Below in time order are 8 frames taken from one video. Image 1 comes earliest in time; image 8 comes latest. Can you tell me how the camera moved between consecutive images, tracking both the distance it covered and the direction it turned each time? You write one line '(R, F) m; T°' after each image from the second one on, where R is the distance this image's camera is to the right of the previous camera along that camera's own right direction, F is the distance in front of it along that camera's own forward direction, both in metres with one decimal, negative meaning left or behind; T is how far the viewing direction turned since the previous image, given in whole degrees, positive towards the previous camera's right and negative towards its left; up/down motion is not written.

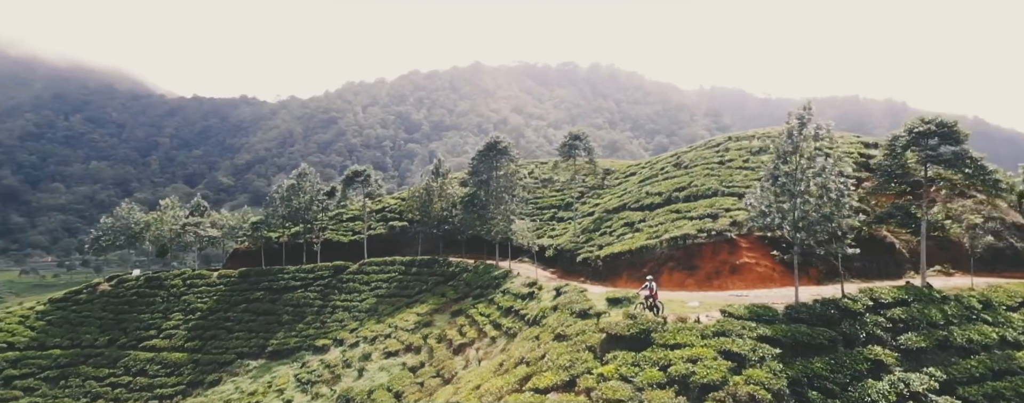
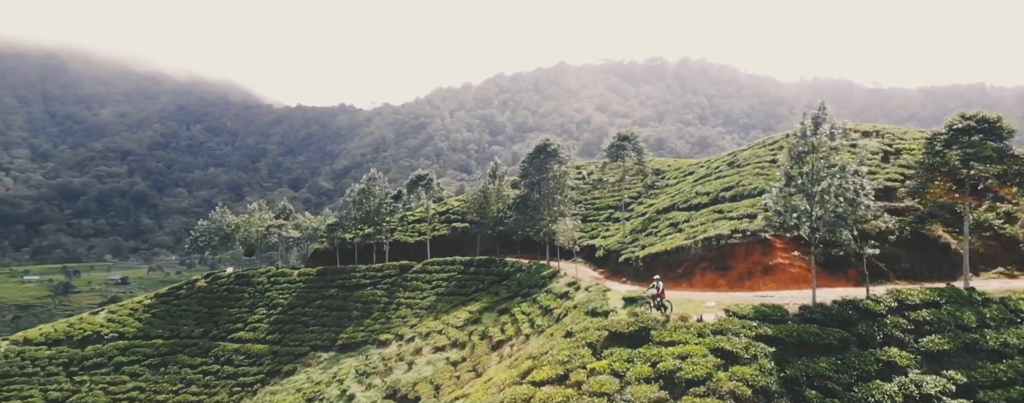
(+3.4, -1.6) m; -8°
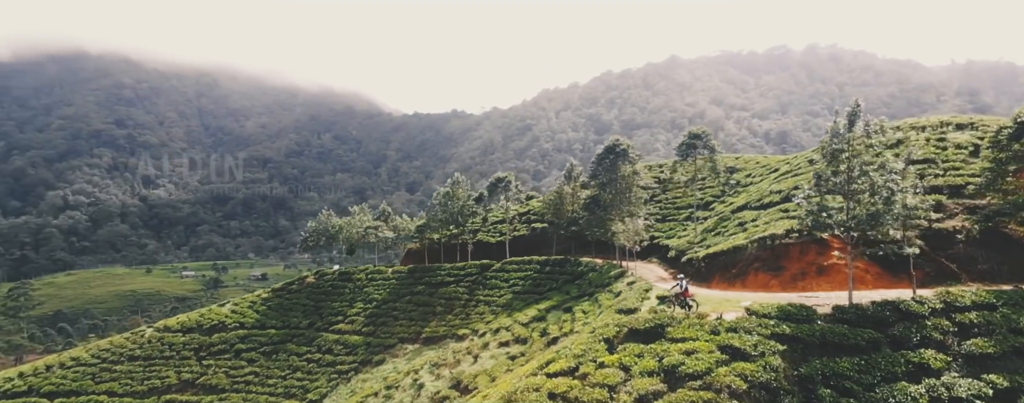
(+3.9, -1.7) m; -10°
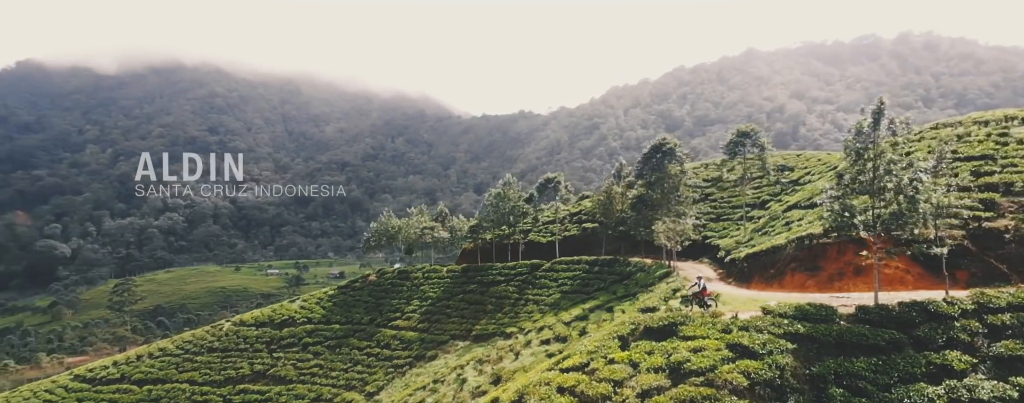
(+2.4, -1.1) m; -6°
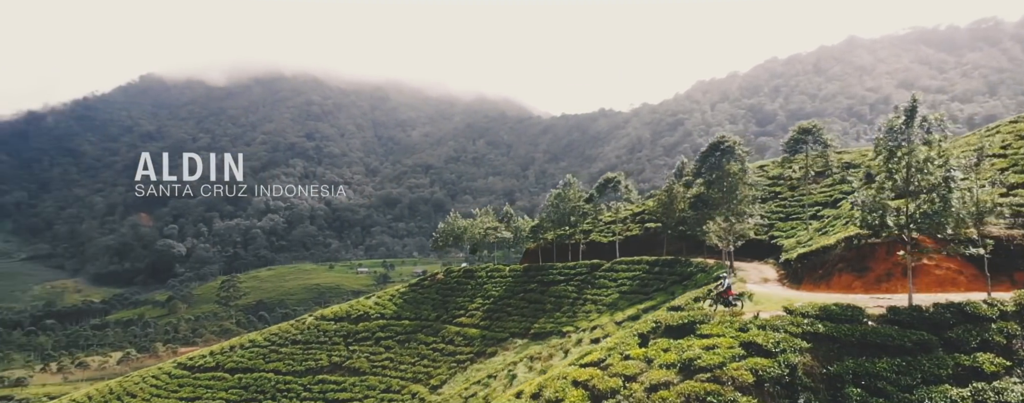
(+2.8, -1.2) m; -8°
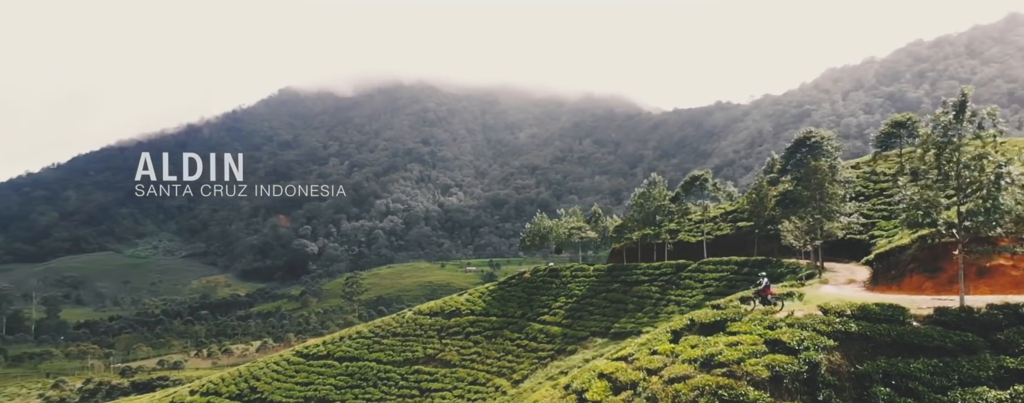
(+3.7, -1.6) m; -10°
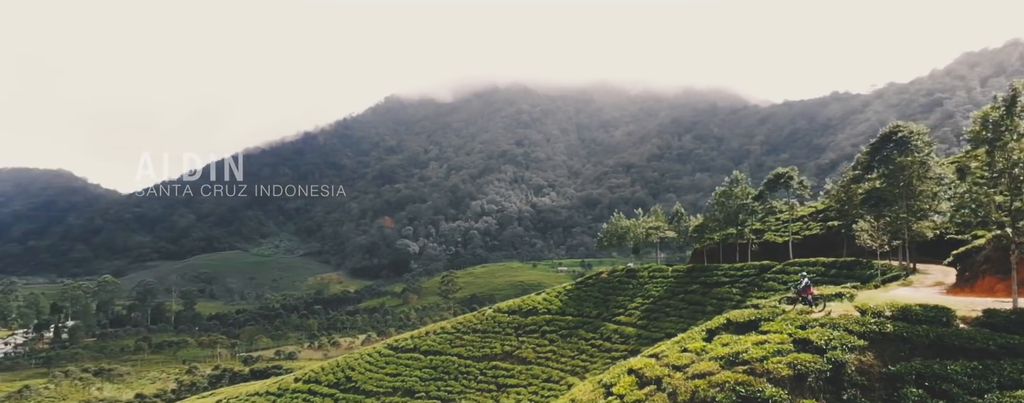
(+3.1, -1.3) m; -9°
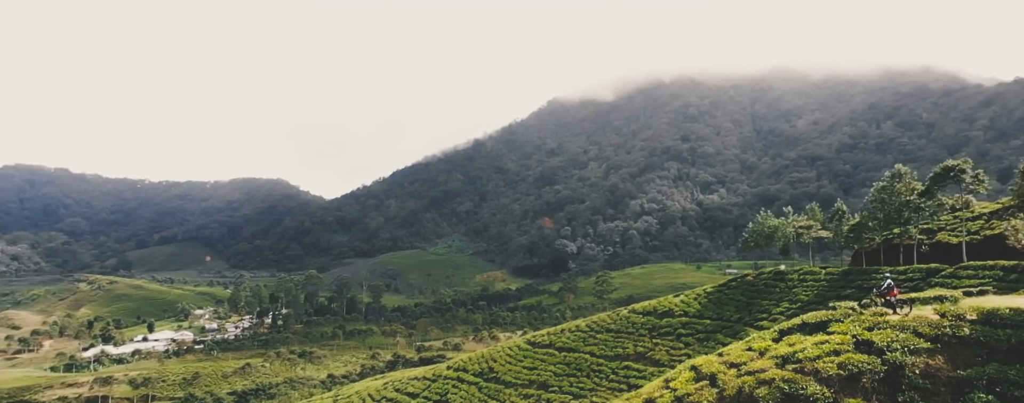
(+5.0, -1.5) m; -15°
